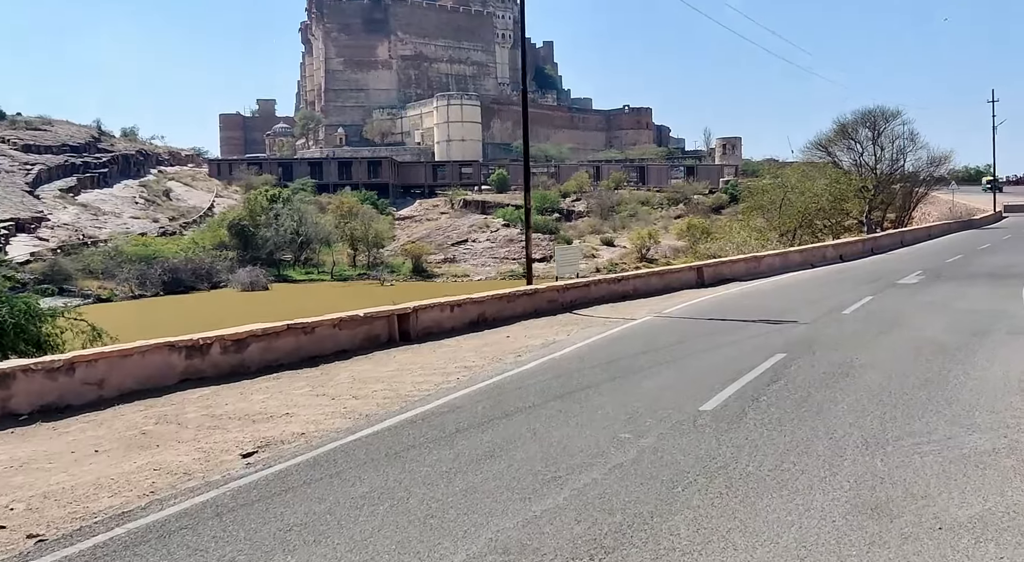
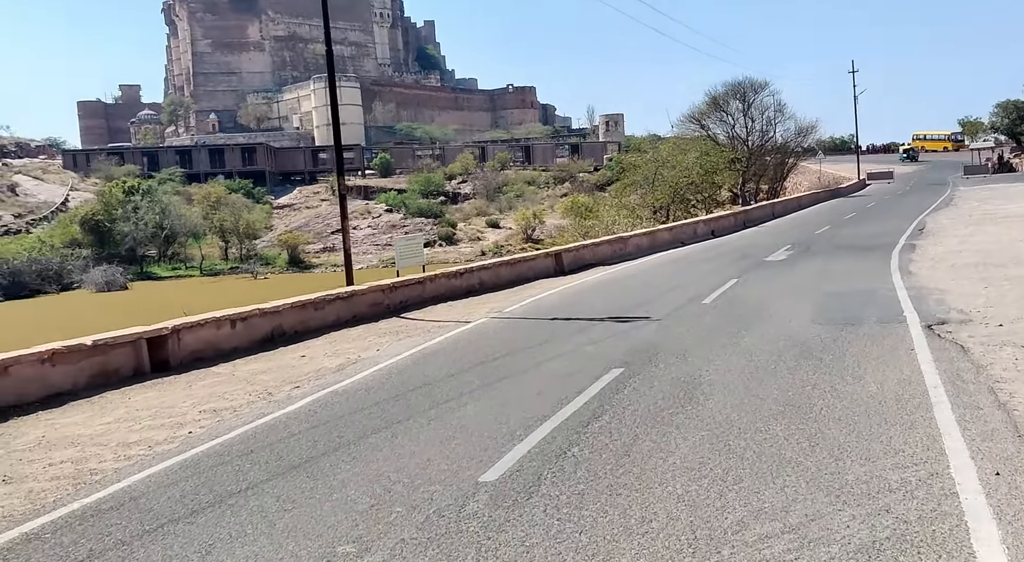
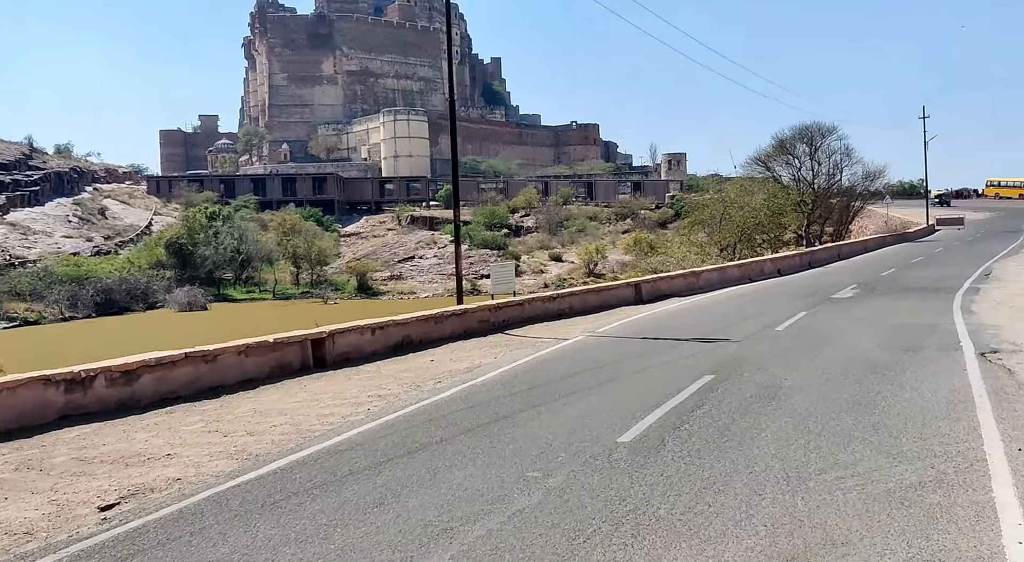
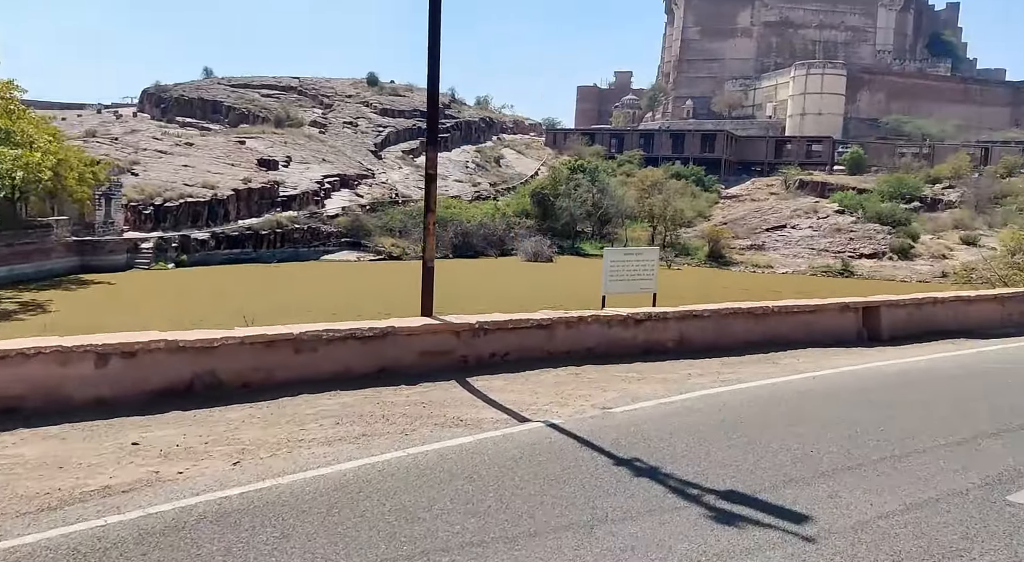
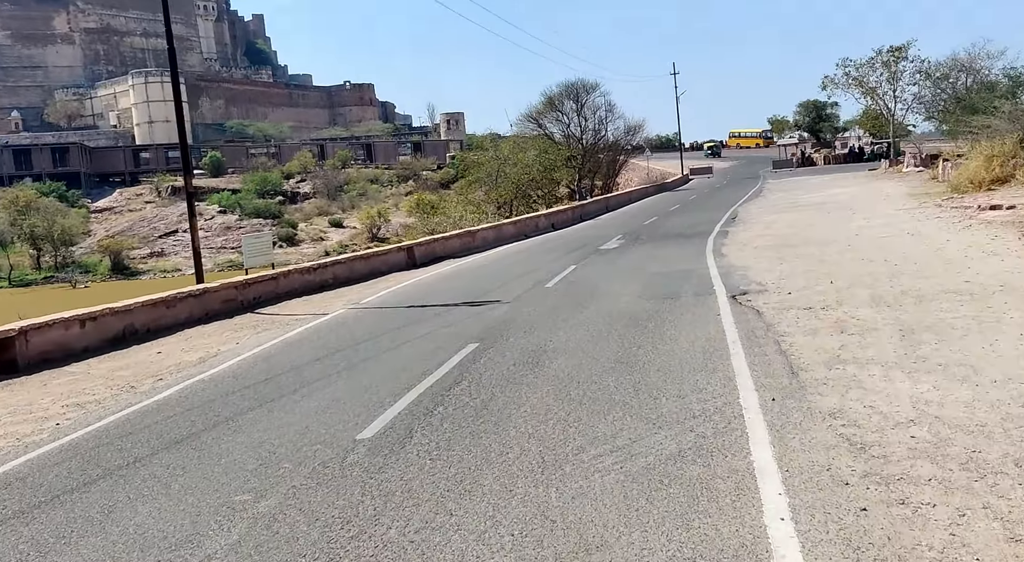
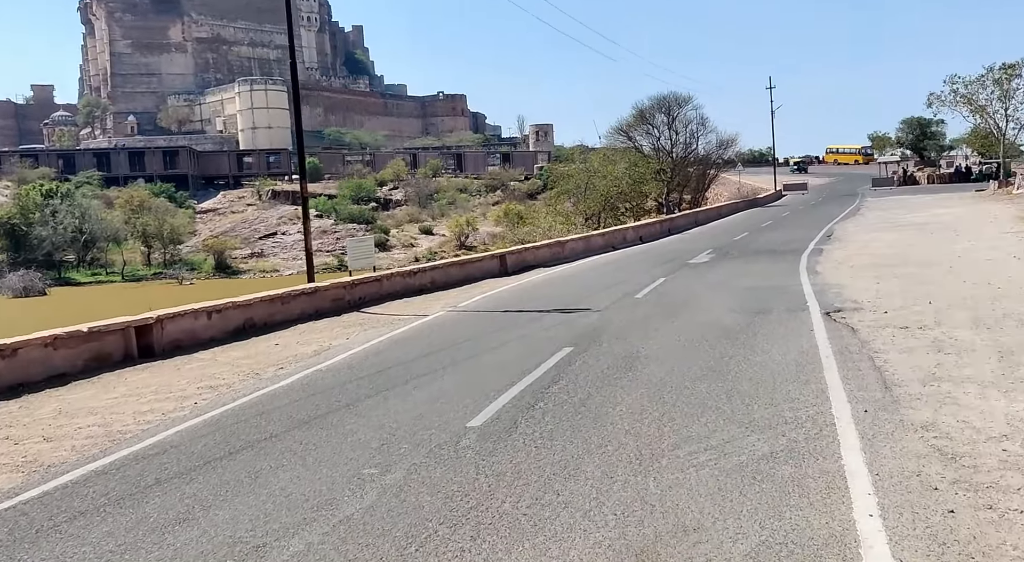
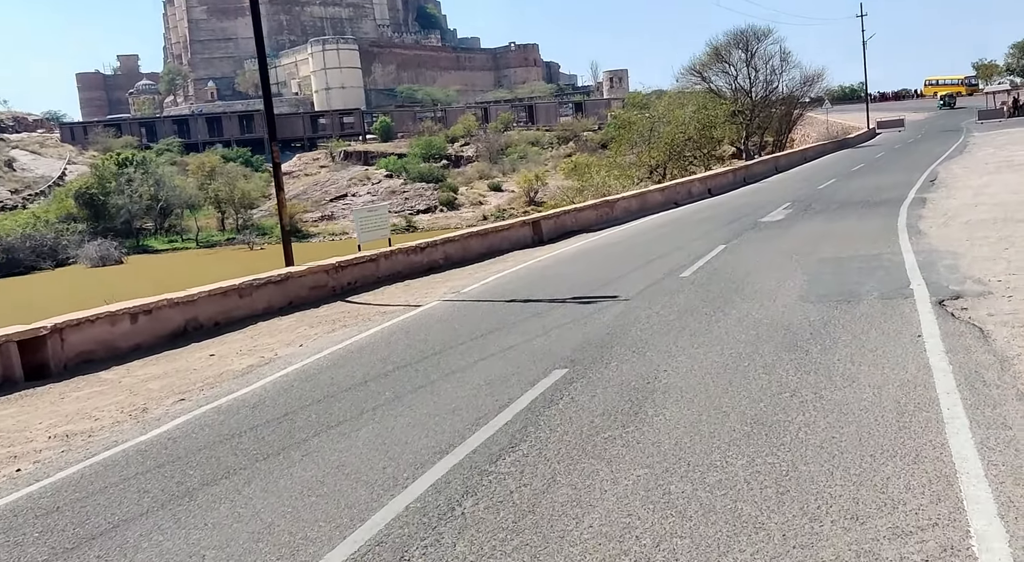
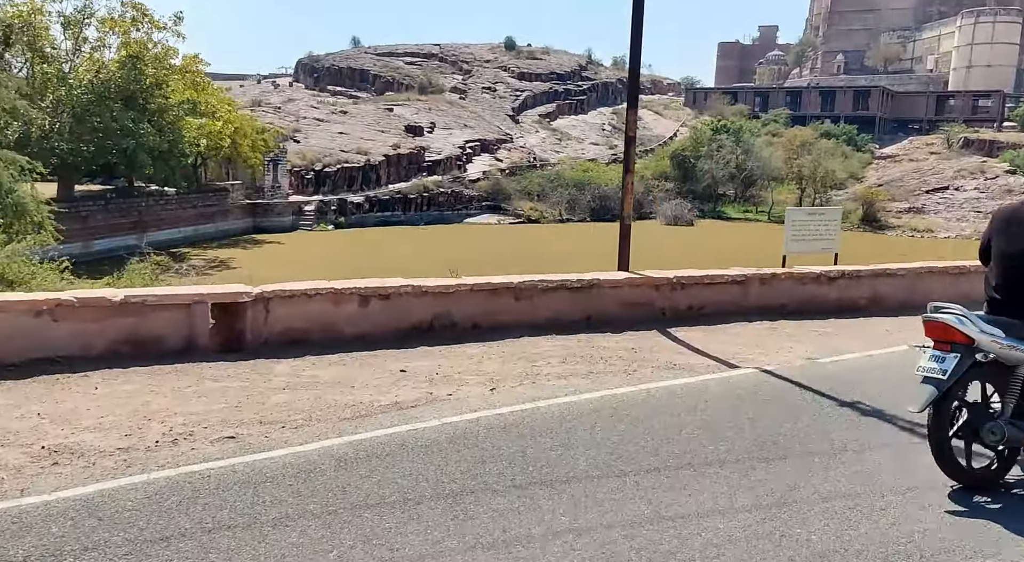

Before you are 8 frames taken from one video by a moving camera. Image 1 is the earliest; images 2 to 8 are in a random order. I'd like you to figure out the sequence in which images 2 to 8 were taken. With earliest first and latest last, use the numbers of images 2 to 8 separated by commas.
3, 6, 5, 2, 7, 8, 4
